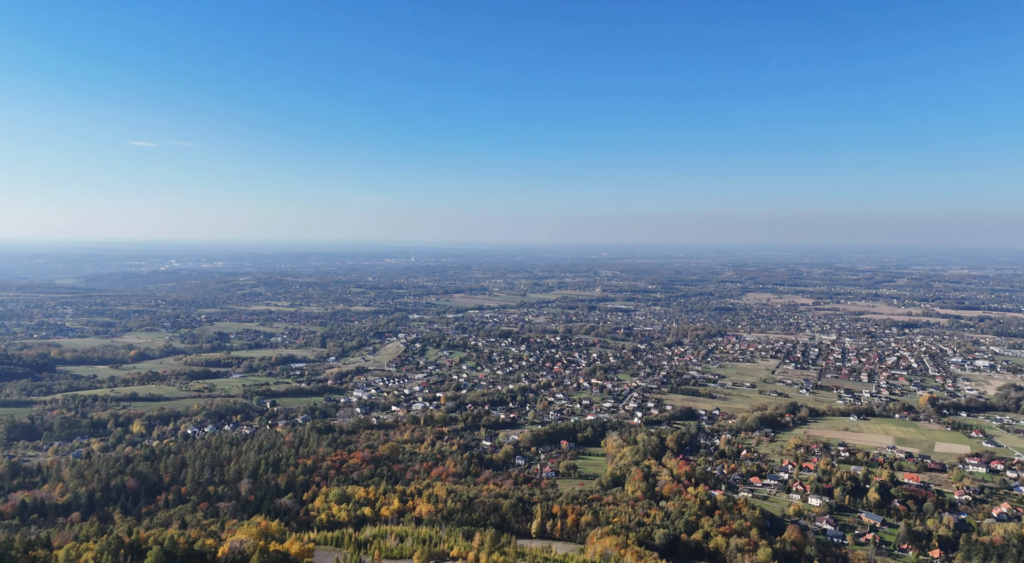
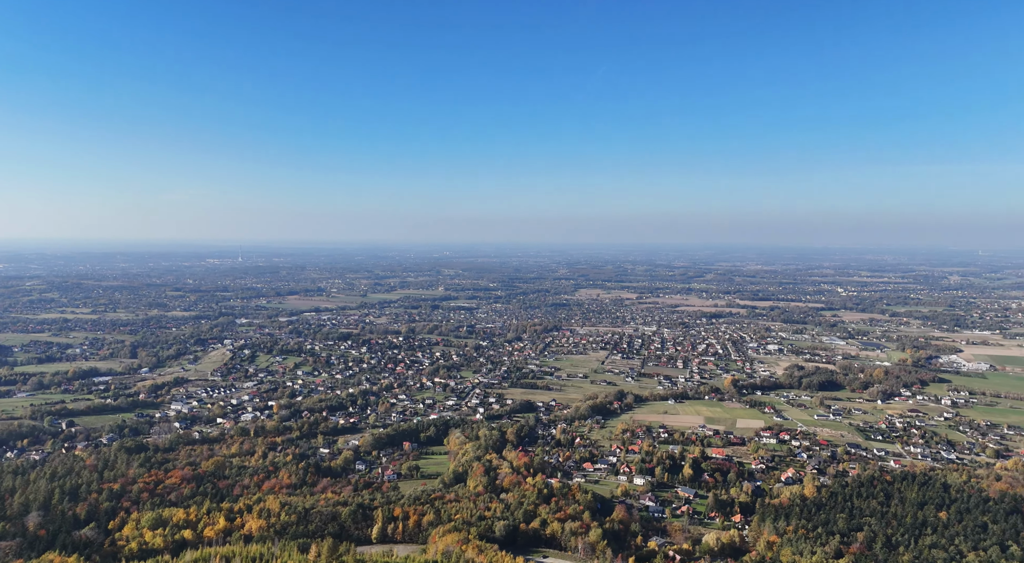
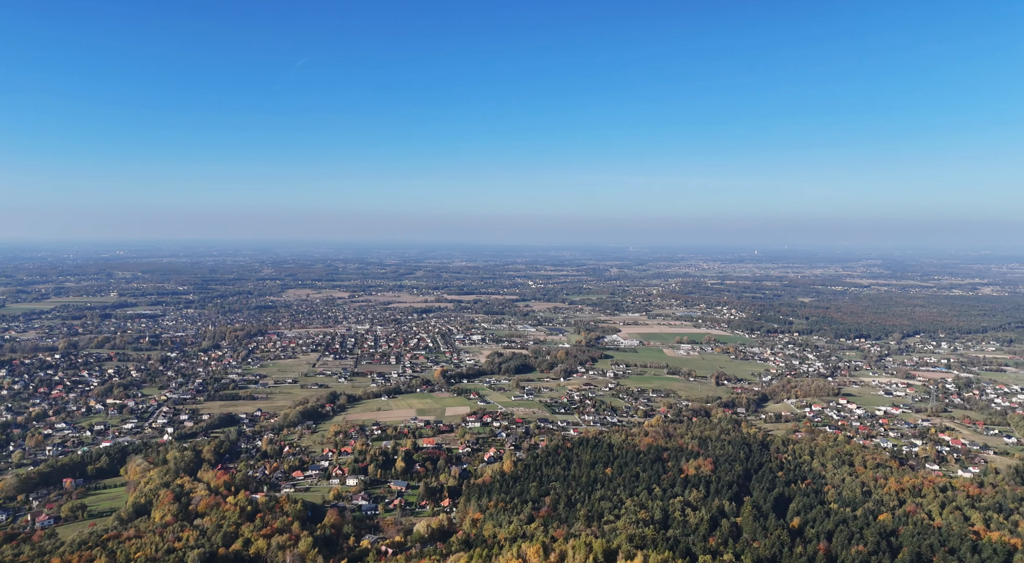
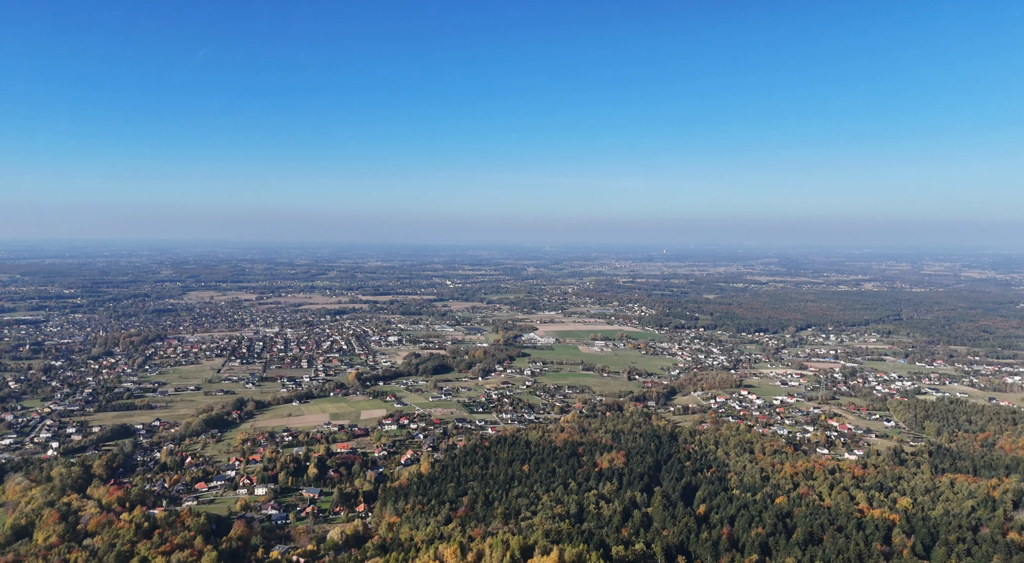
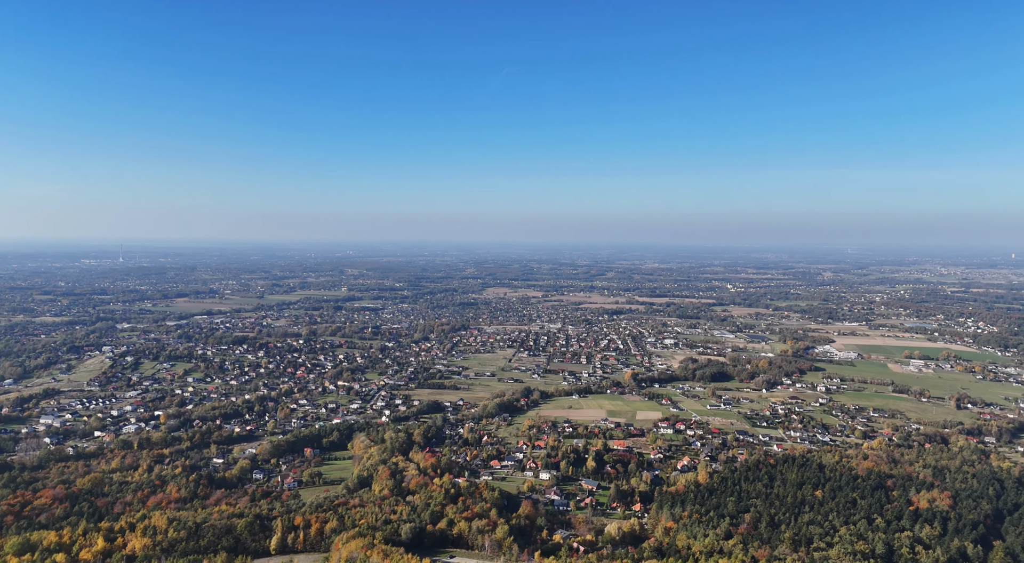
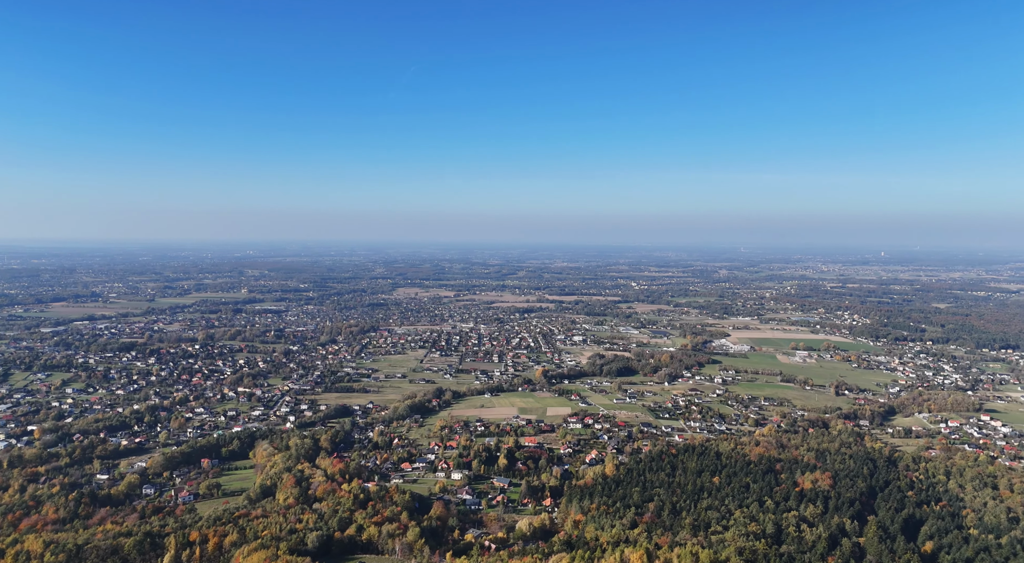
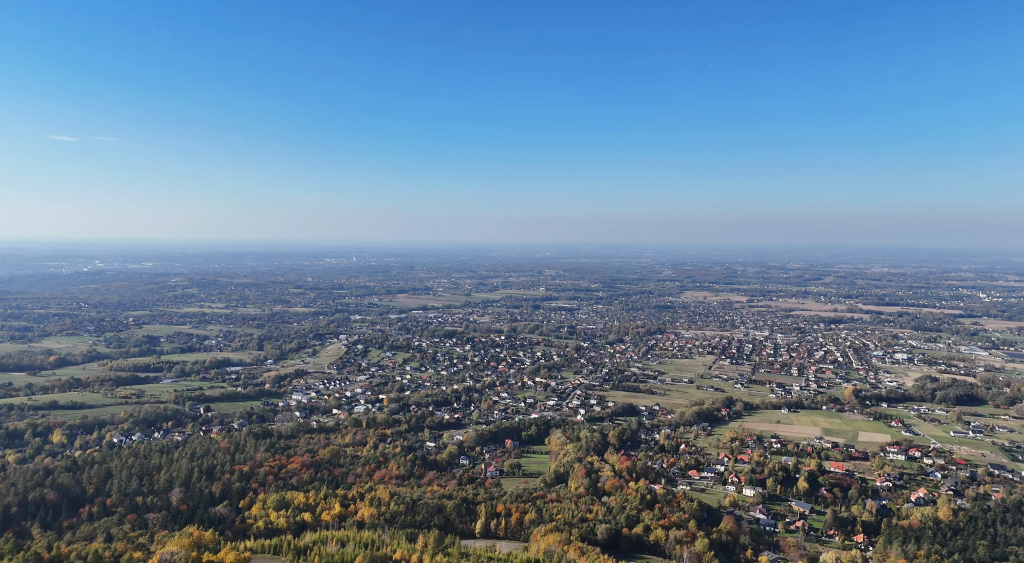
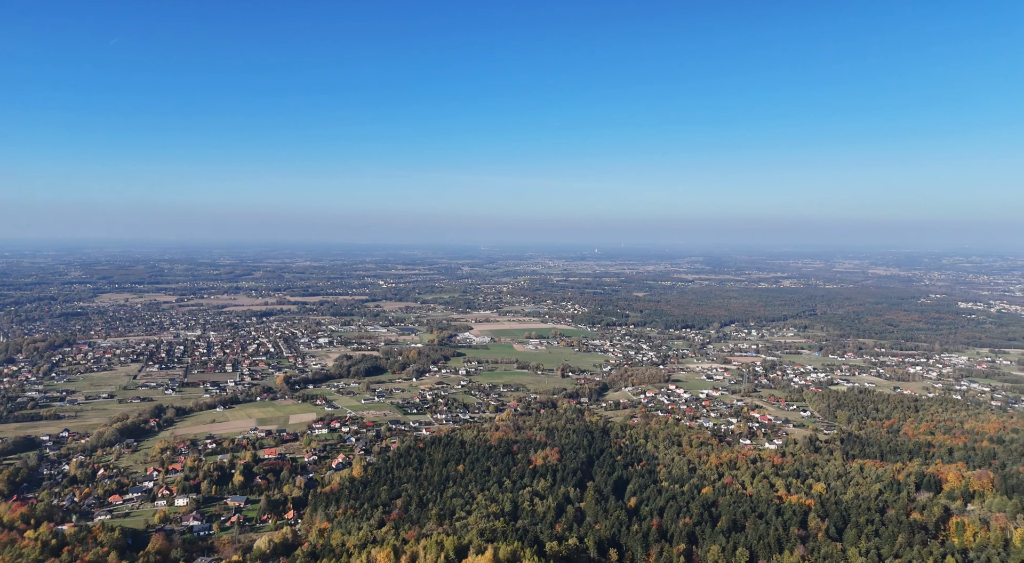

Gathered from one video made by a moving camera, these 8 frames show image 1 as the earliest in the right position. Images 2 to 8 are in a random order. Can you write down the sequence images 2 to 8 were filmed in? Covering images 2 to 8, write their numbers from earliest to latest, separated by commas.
7, 2, 5, 6, 3, 4, 8
